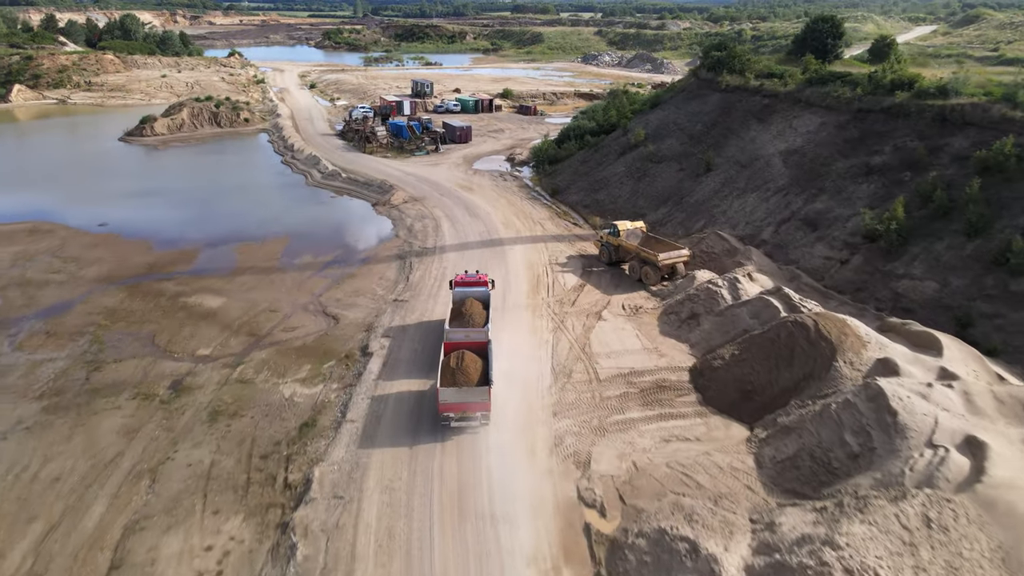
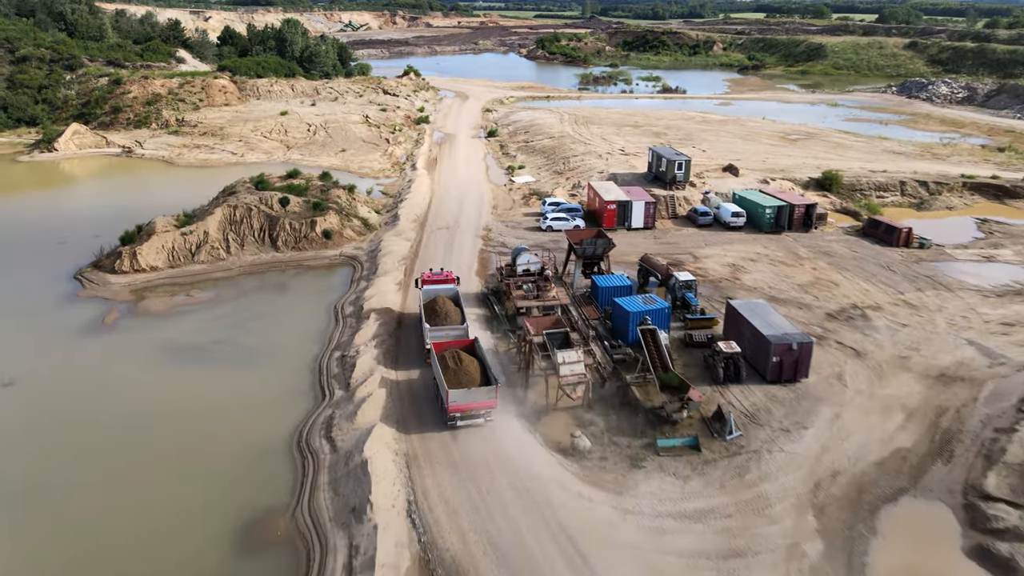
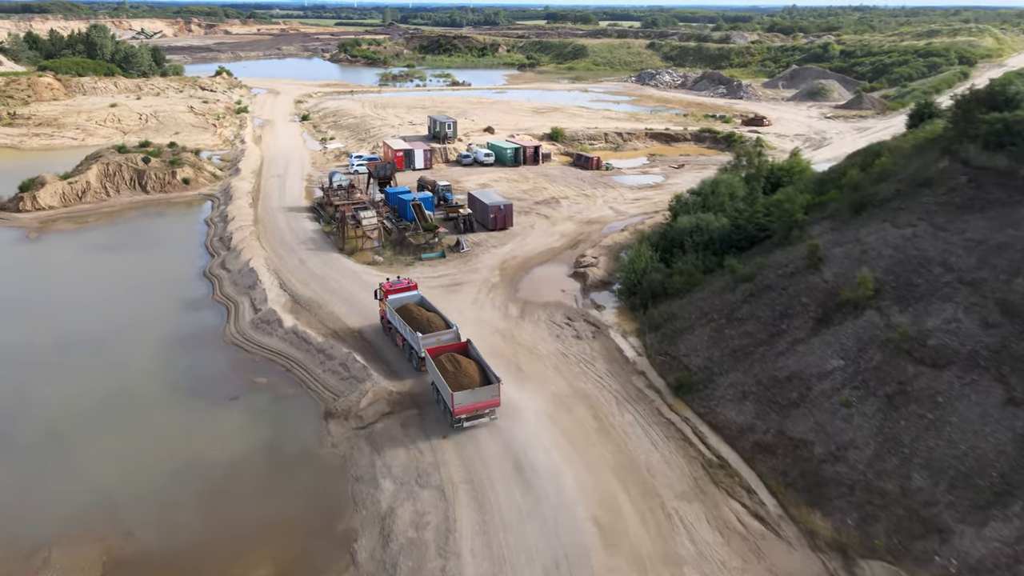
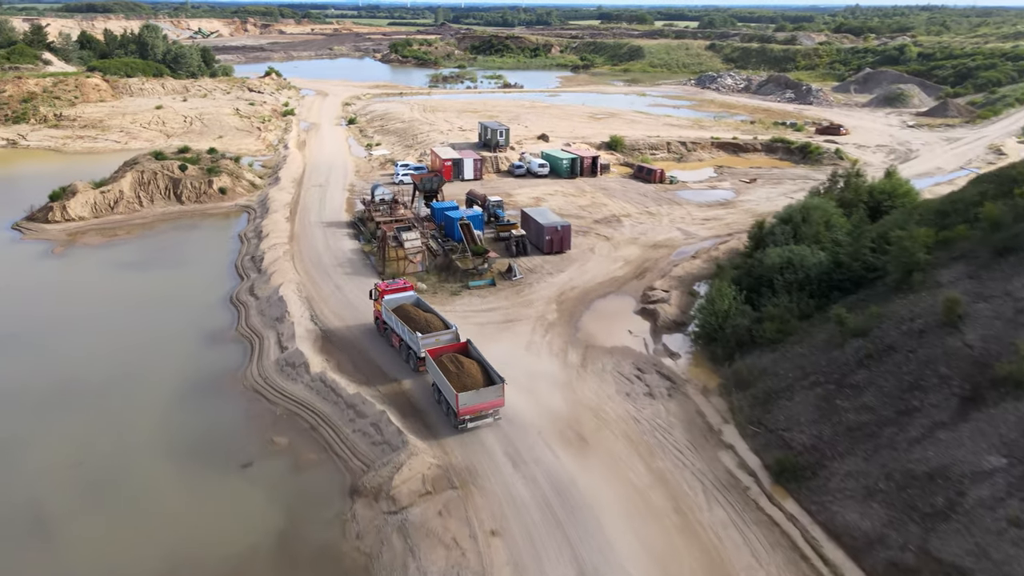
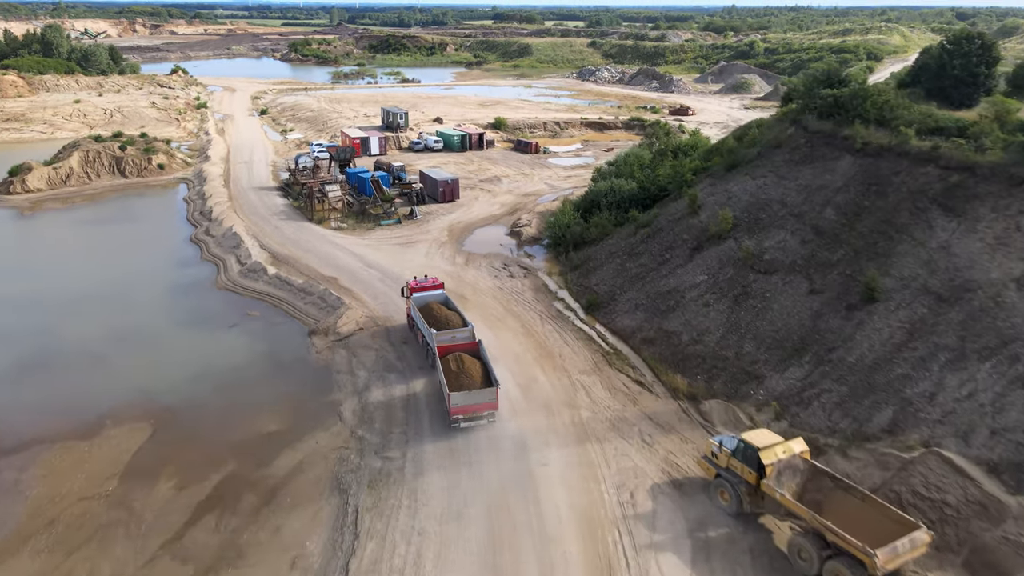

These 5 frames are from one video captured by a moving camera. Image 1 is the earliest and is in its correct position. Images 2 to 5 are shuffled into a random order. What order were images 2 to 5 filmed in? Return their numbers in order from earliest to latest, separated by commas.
5, 3, 4, 2
